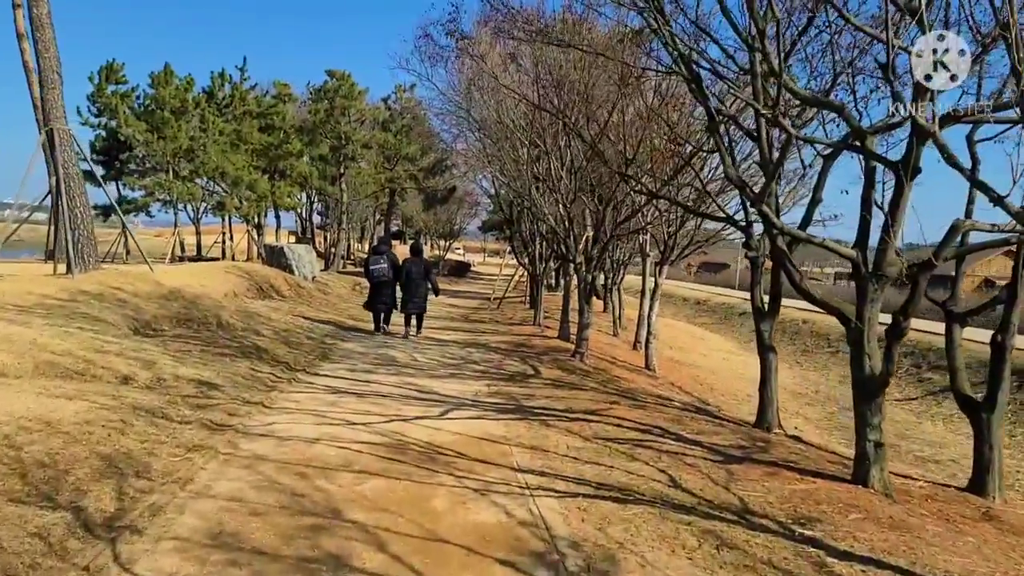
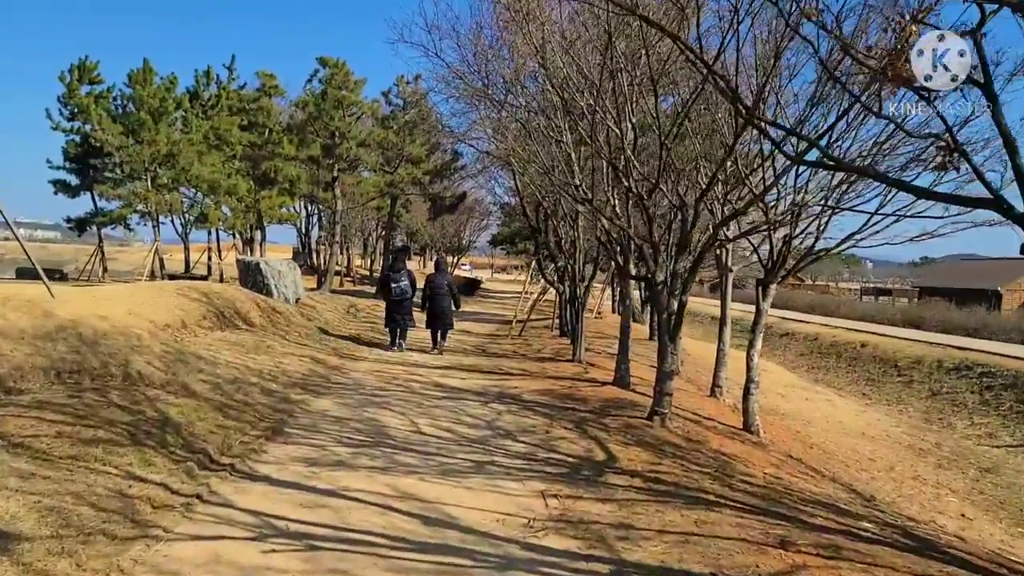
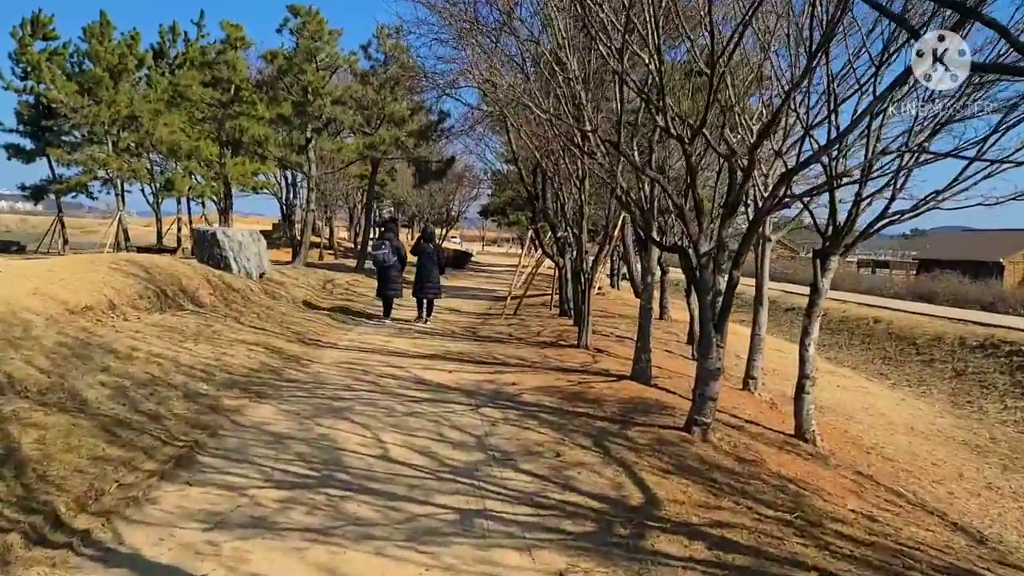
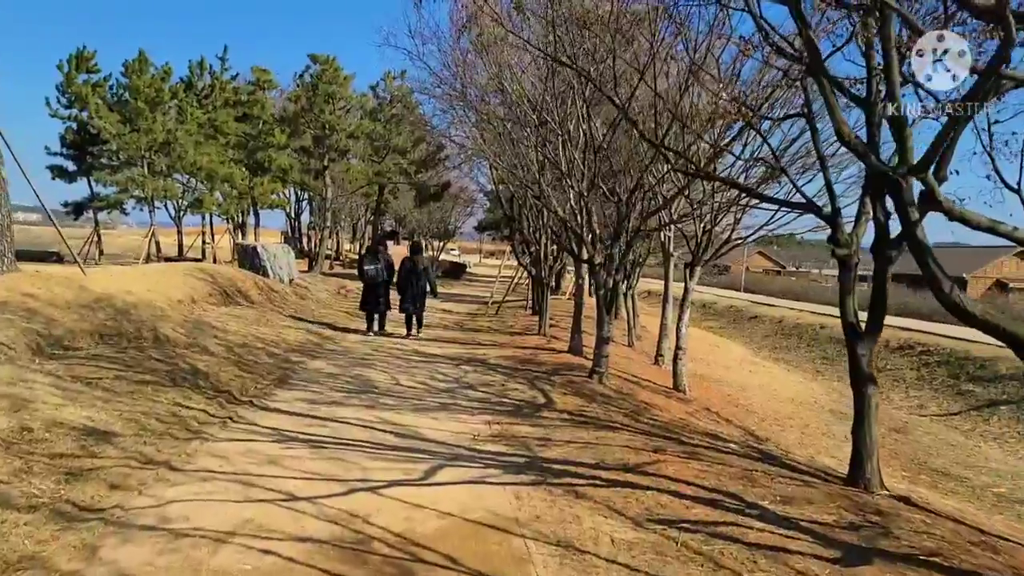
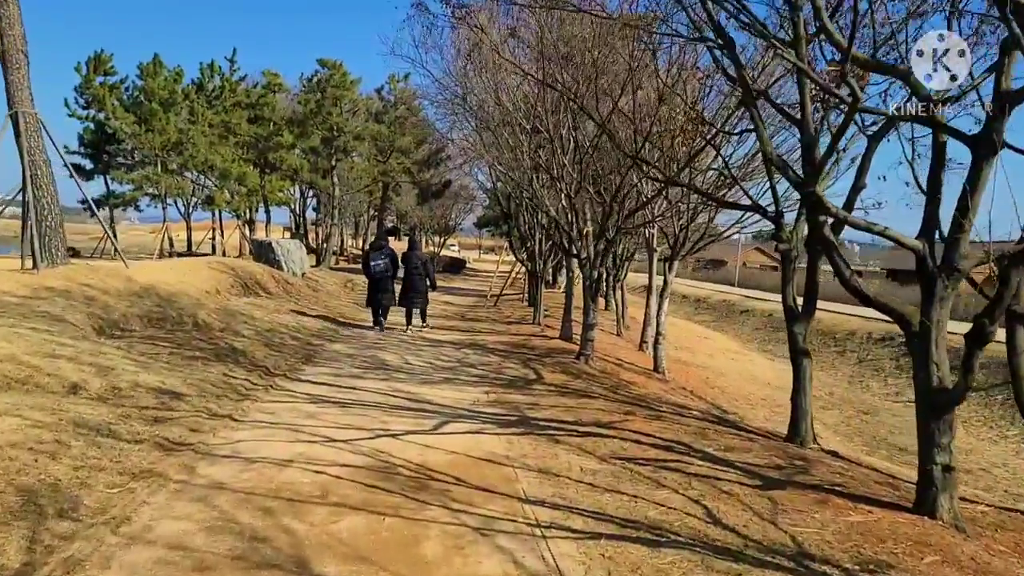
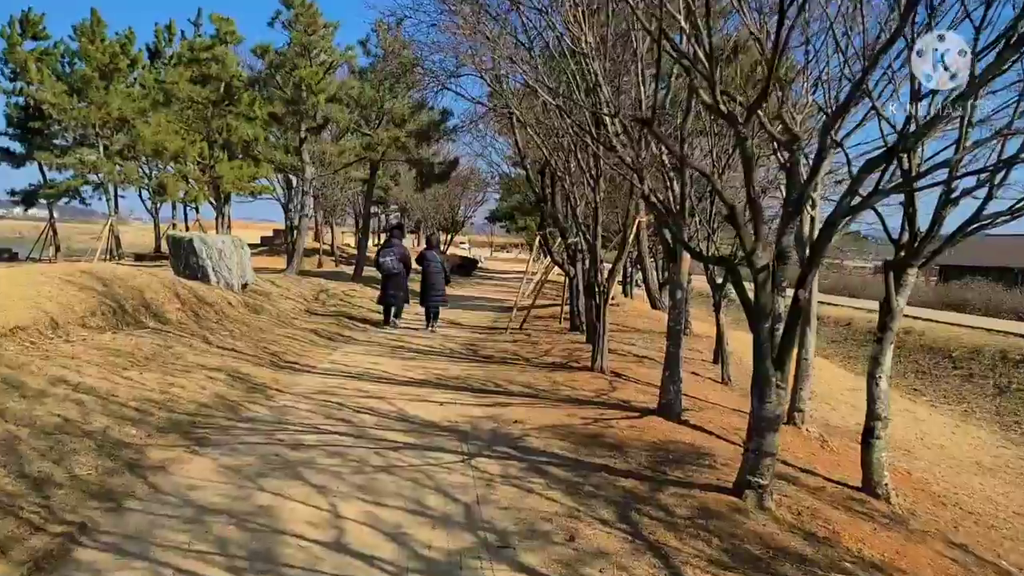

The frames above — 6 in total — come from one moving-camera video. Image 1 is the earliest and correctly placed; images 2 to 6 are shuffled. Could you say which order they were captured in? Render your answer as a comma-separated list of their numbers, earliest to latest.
5, 4, 2, 3, 6
